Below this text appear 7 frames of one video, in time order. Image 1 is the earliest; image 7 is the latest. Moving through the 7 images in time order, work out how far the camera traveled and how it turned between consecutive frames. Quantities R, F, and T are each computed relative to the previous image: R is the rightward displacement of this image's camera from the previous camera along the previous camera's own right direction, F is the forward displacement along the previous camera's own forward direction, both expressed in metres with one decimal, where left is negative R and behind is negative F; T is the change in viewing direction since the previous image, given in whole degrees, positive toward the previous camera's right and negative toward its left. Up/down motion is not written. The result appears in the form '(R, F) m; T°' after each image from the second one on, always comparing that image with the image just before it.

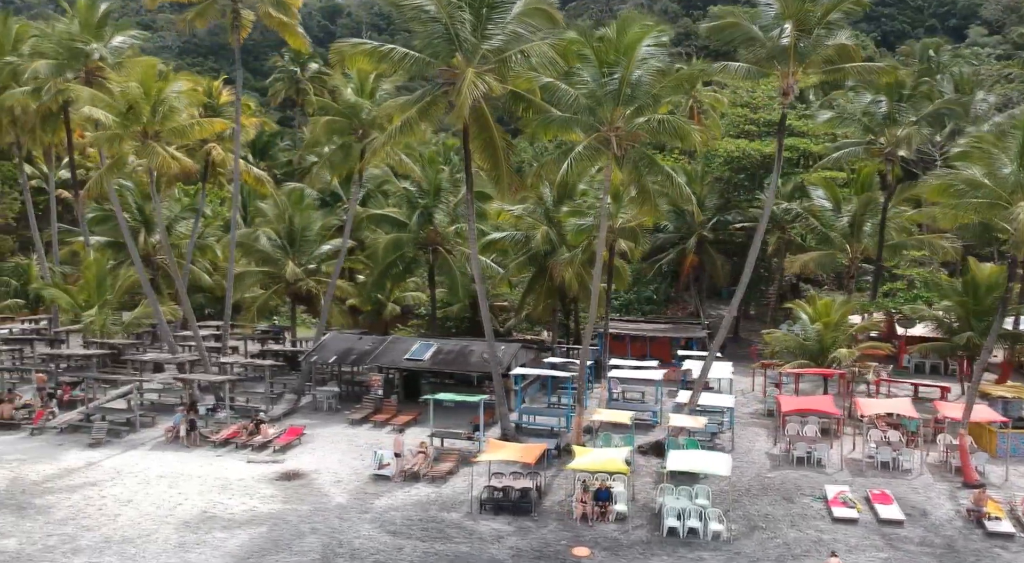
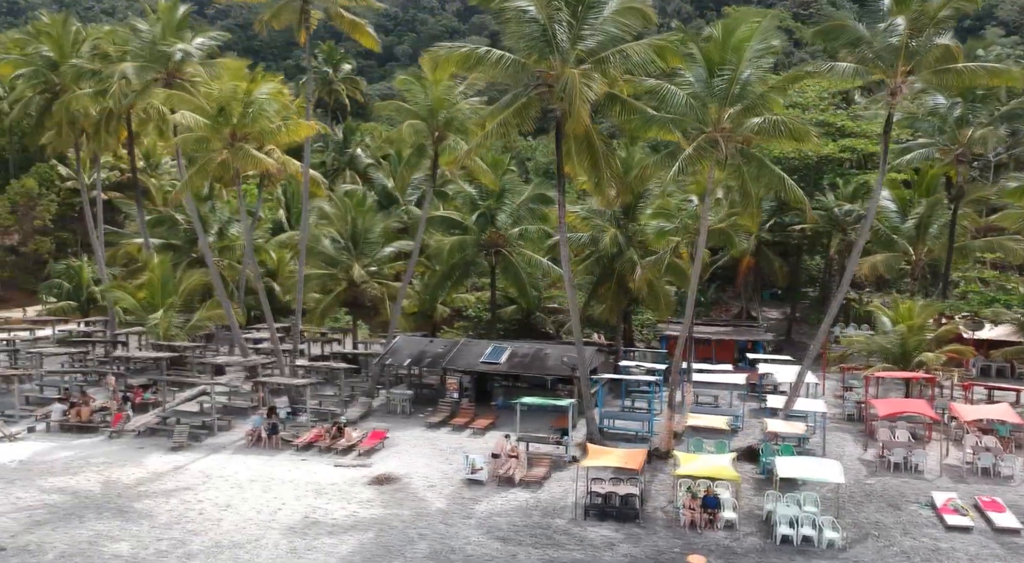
(-2.0, +0.2) m; -1°
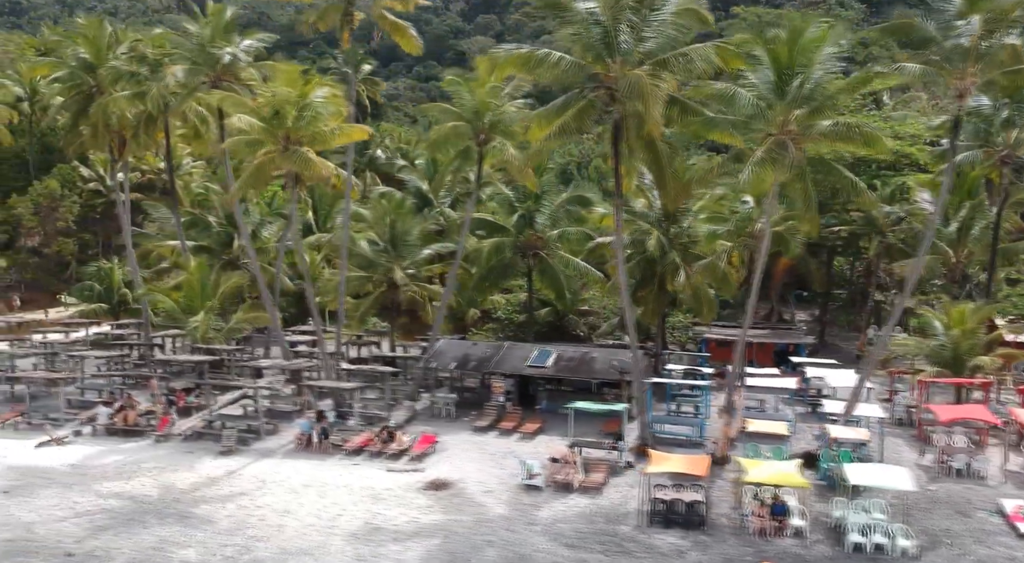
(-1.2, +0.2) m; 0°
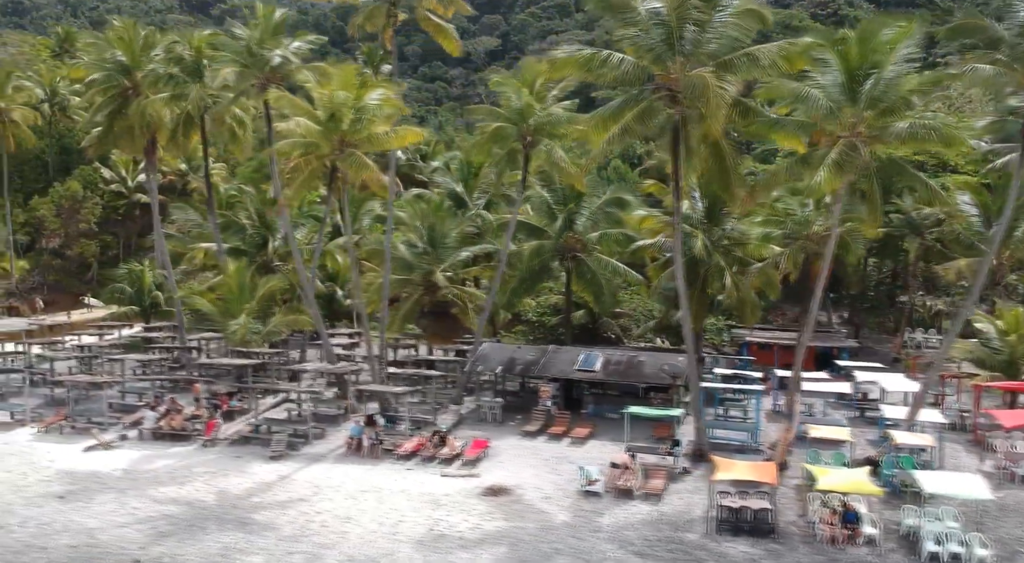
(-1.2, +0.2) m; 0°
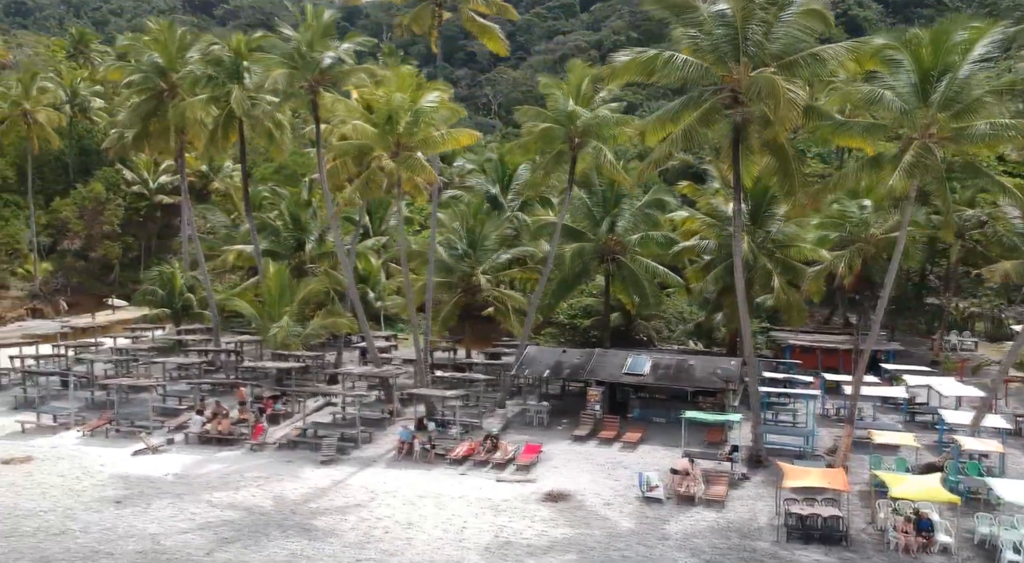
(-1.2, +0.2) m; 0°
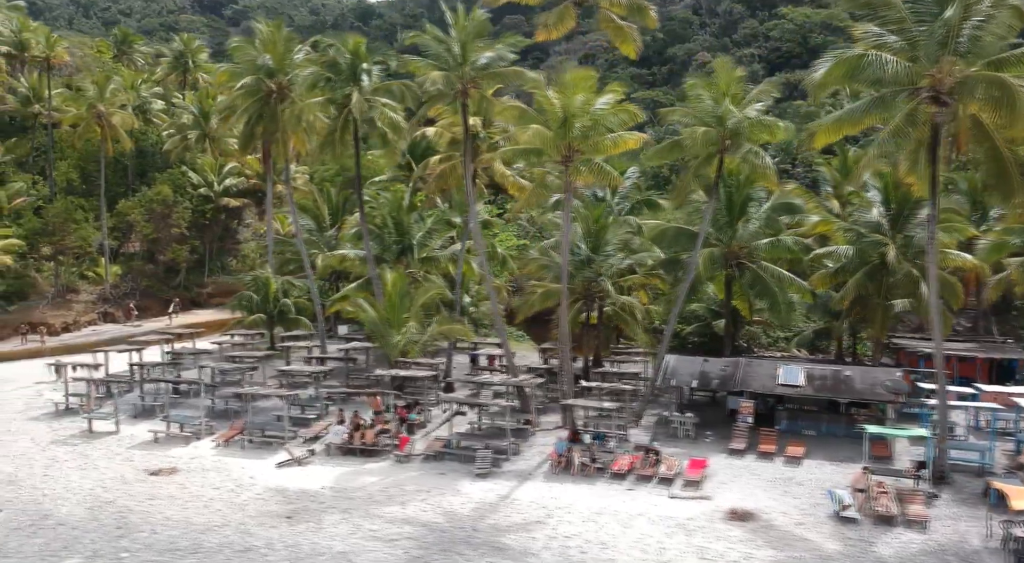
(-3.7, +0.8) m; -1°
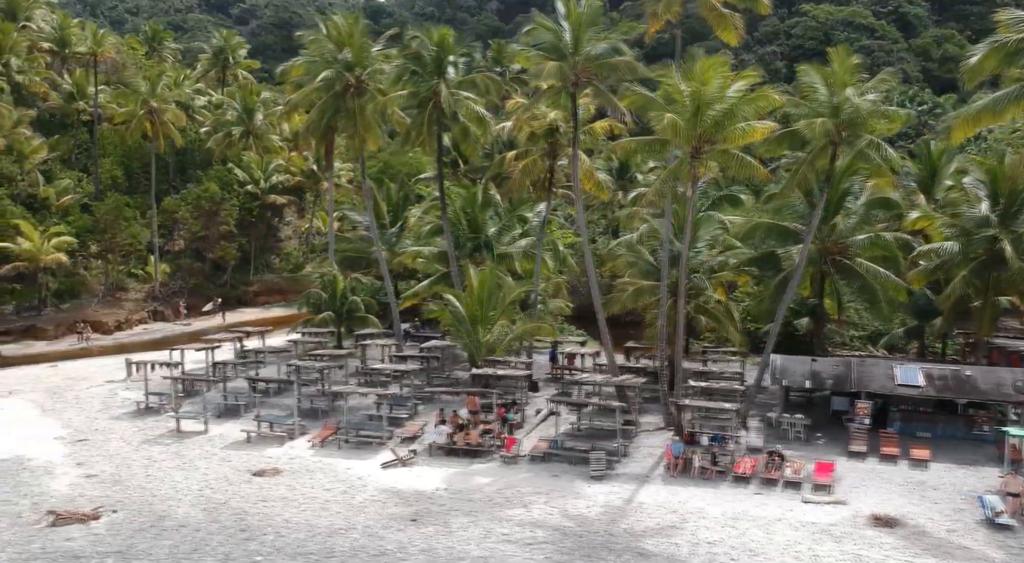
(-2.6, +0.7) m; -1°
